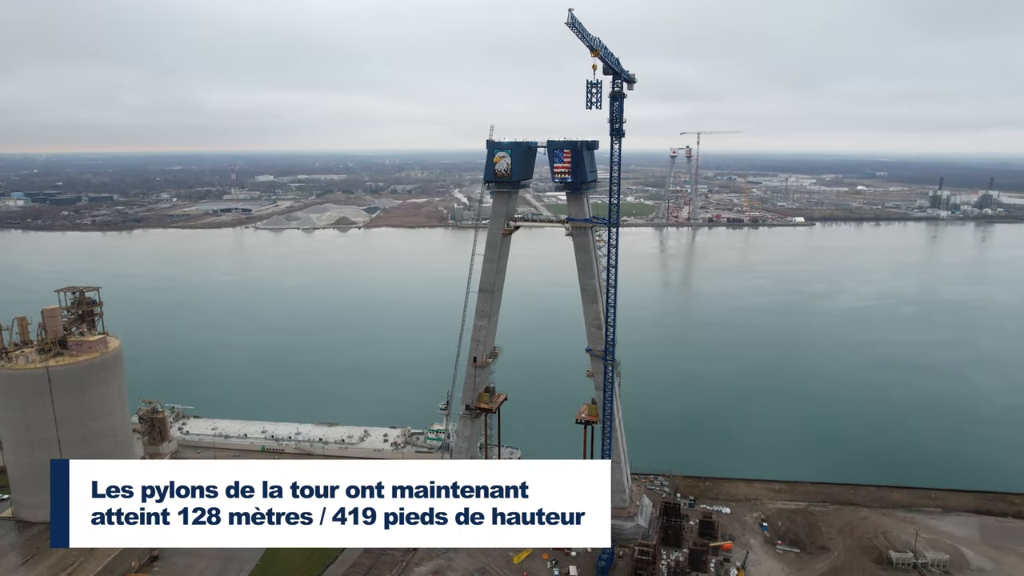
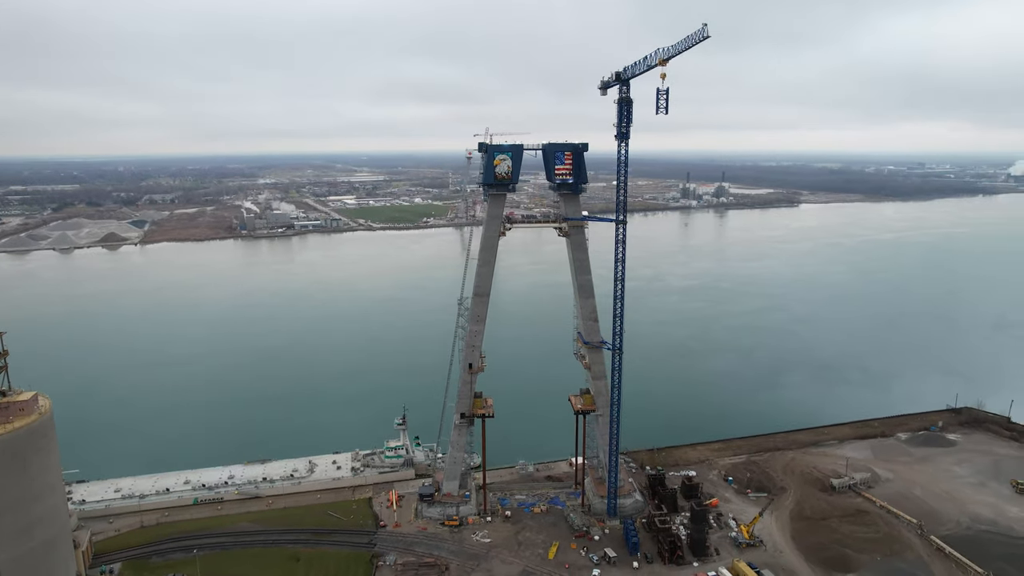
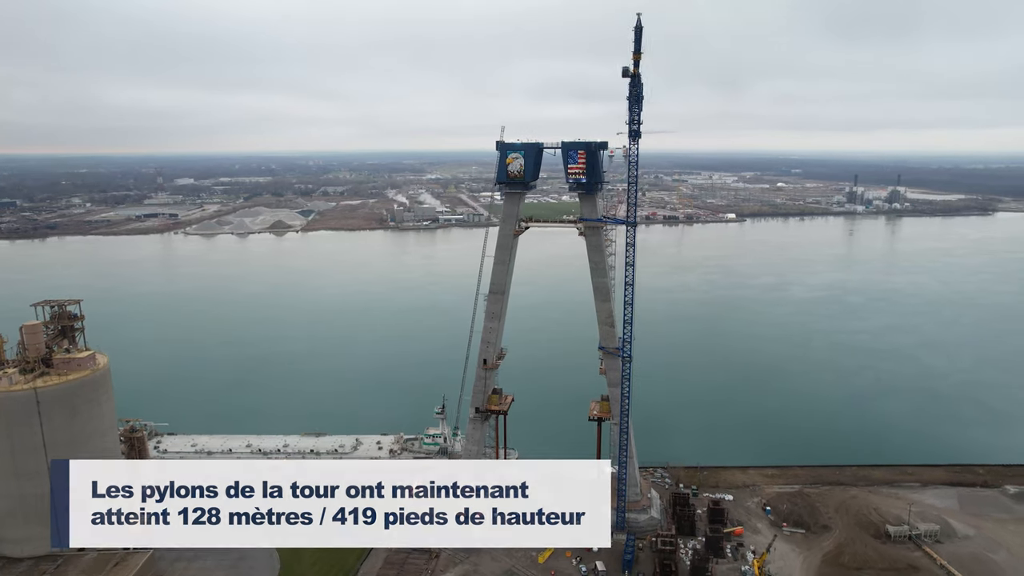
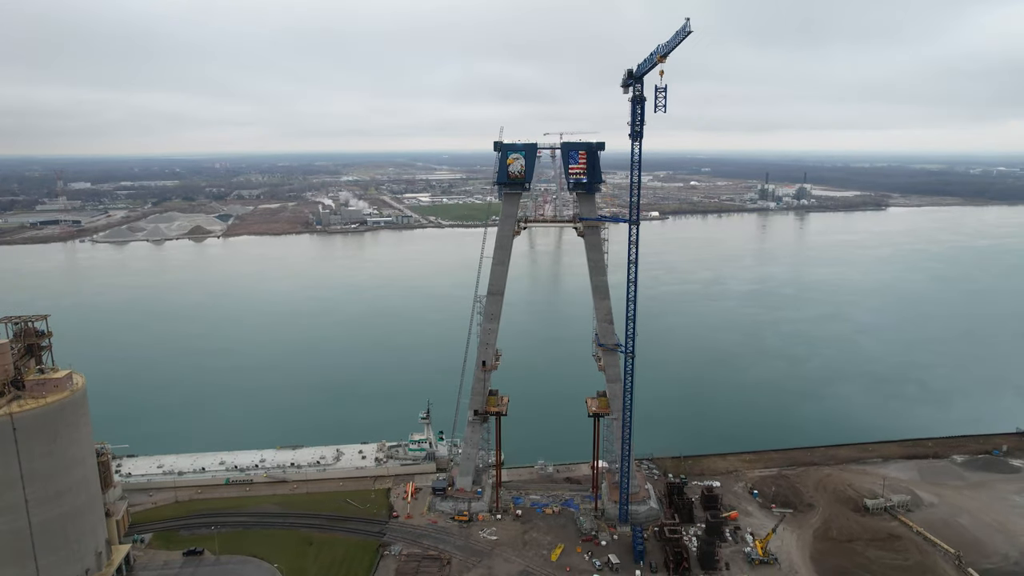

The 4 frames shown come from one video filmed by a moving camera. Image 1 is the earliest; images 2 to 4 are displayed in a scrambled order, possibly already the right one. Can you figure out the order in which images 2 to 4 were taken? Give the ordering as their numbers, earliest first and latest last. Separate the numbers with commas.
3, 4, 2
